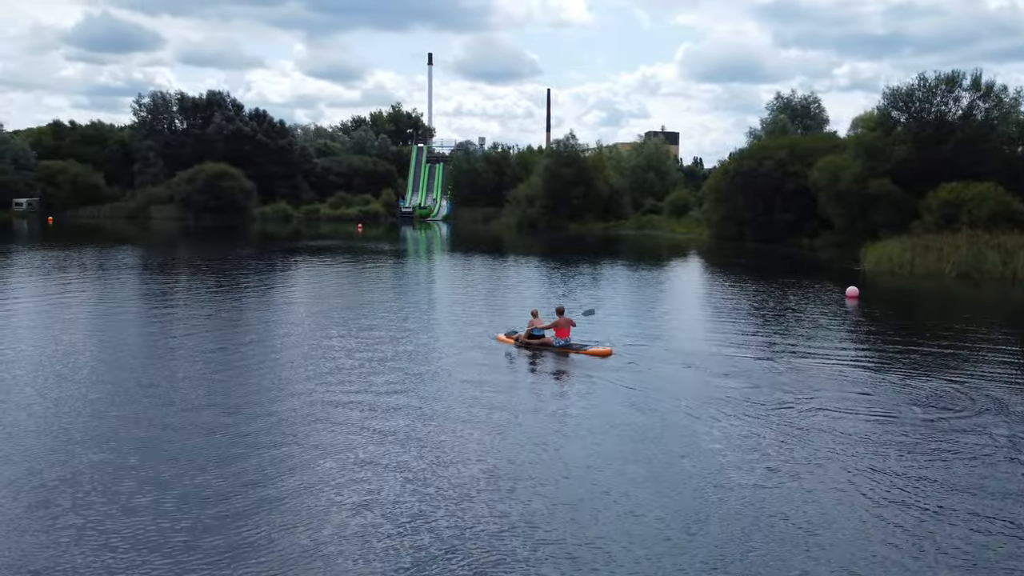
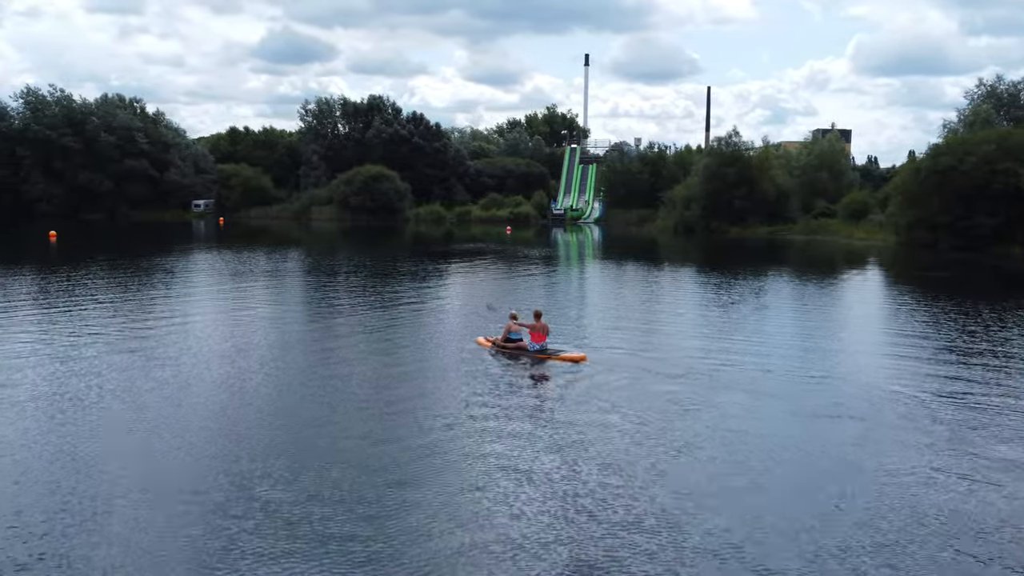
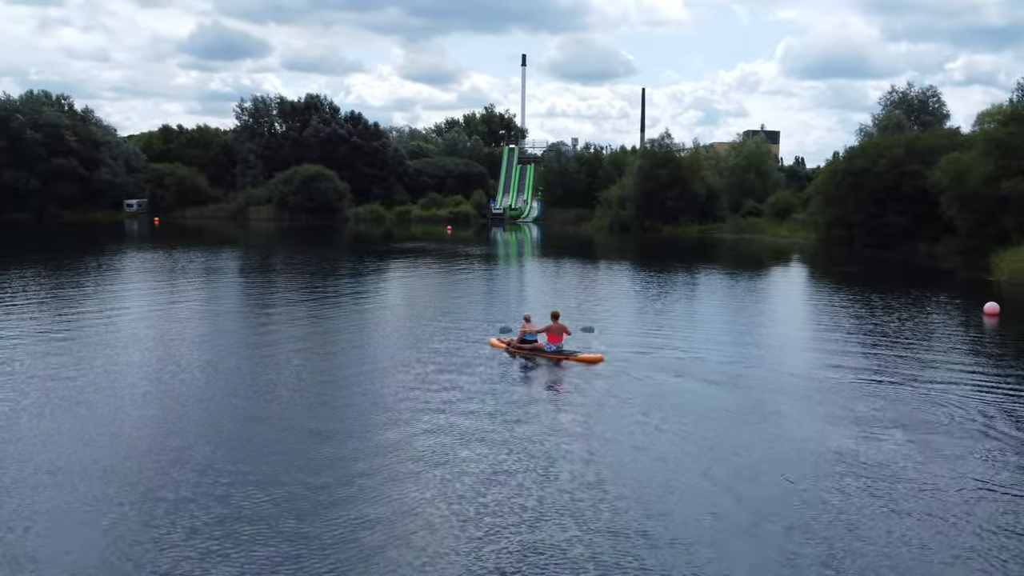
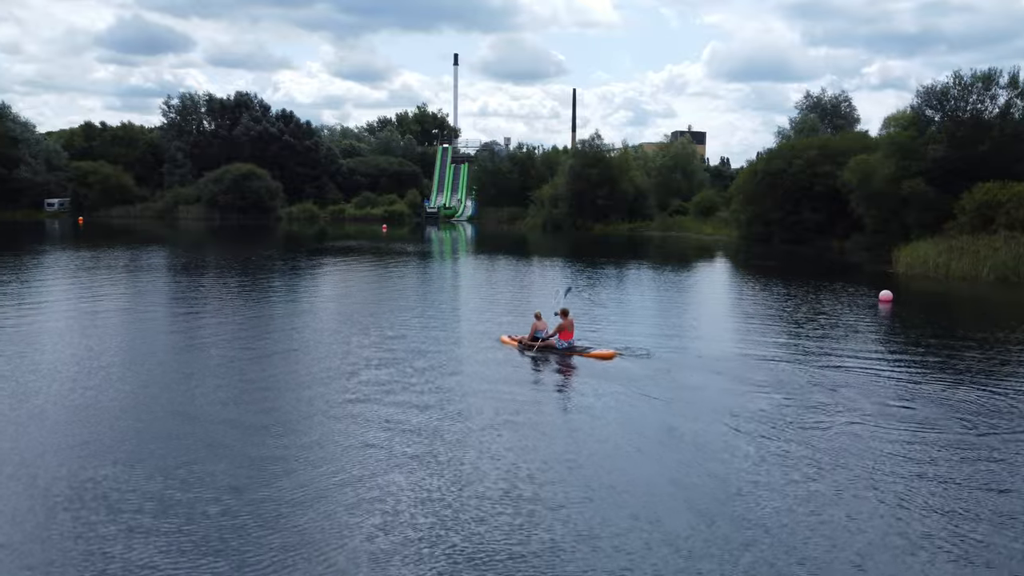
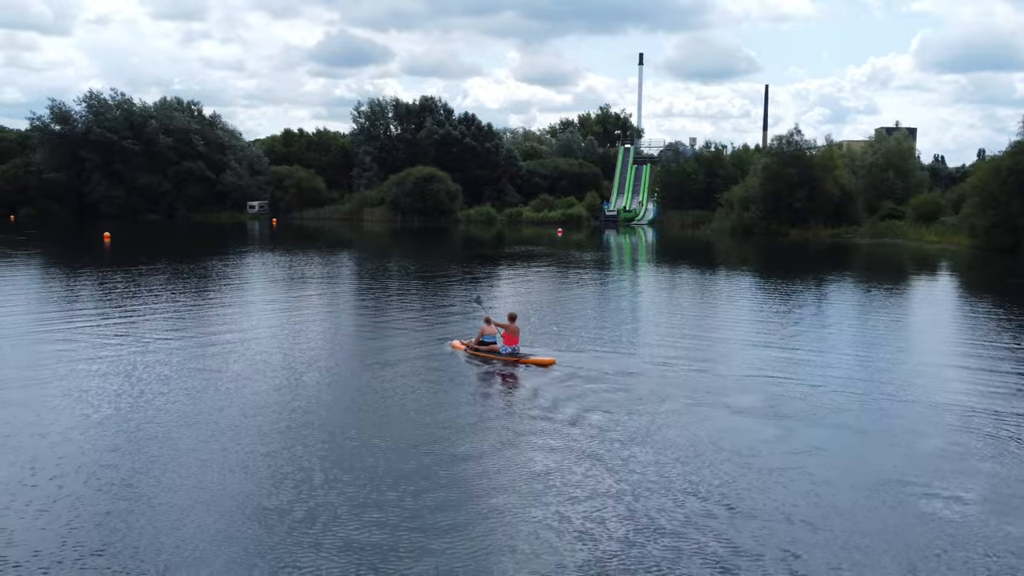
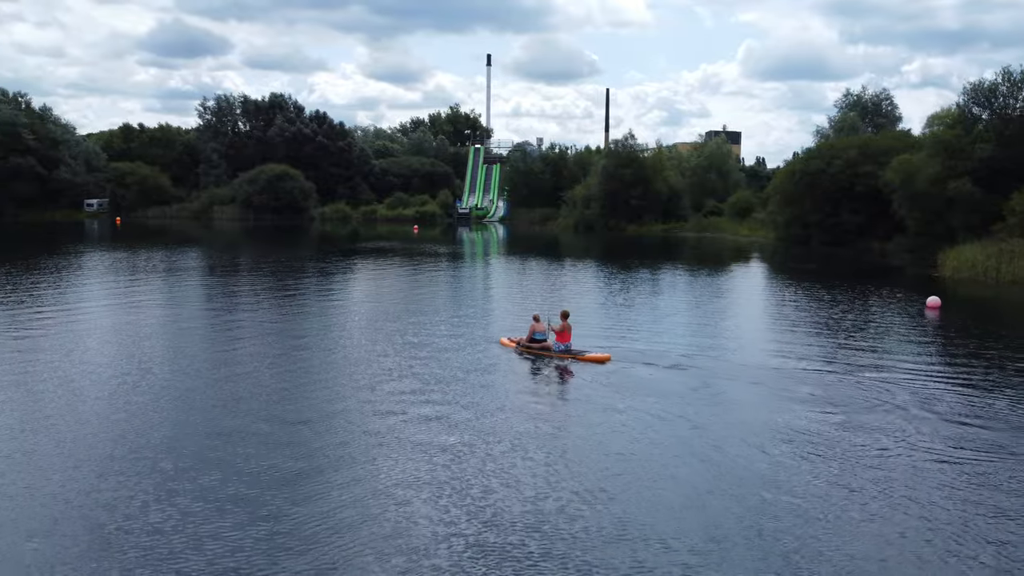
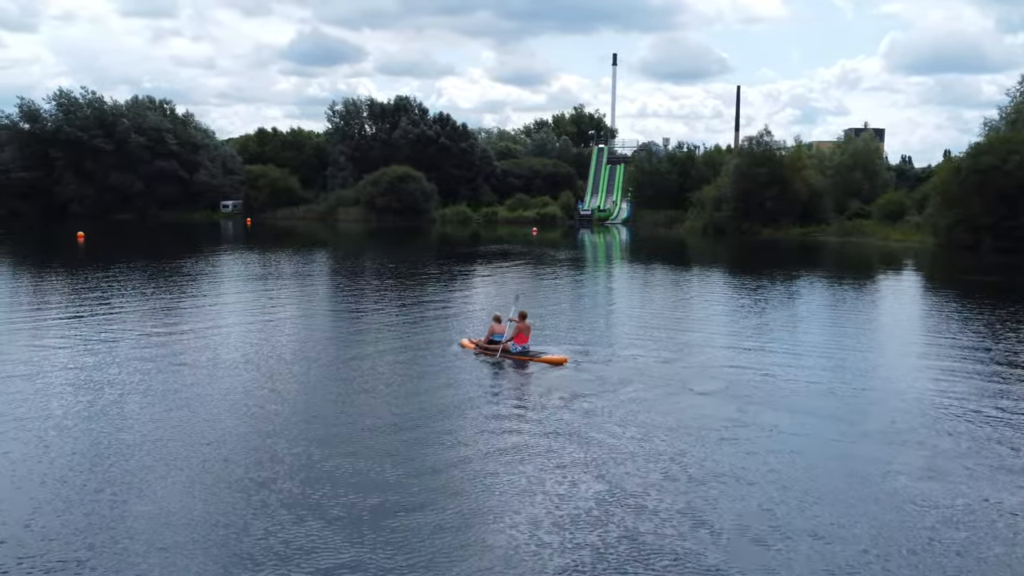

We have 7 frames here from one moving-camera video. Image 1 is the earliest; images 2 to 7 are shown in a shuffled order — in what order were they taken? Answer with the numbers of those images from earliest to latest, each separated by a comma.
4, 6, 3, 2, 7, 5
